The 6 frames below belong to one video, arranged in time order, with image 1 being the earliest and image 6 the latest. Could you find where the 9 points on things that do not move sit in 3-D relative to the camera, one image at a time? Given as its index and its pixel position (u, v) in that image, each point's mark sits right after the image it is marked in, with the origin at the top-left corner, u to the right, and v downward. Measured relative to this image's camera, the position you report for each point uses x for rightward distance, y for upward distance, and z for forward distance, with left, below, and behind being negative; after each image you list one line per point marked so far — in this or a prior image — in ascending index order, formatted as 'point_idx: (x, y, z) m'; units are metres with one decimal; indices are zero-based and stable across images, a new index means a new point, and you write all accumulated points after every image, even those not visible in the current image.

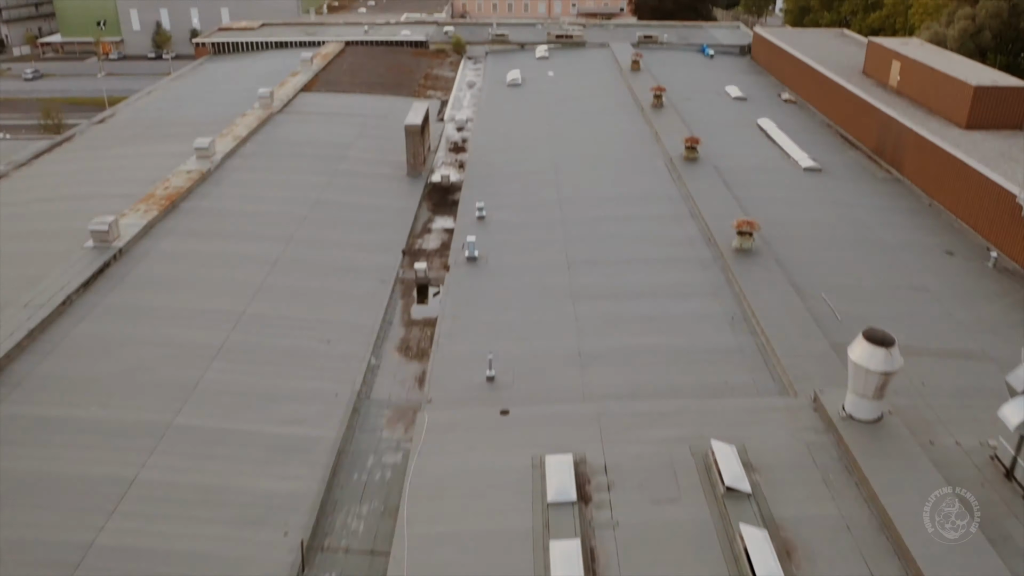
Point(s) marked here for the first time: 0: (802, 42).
0: (+7.9, +6.6, +19.6) m
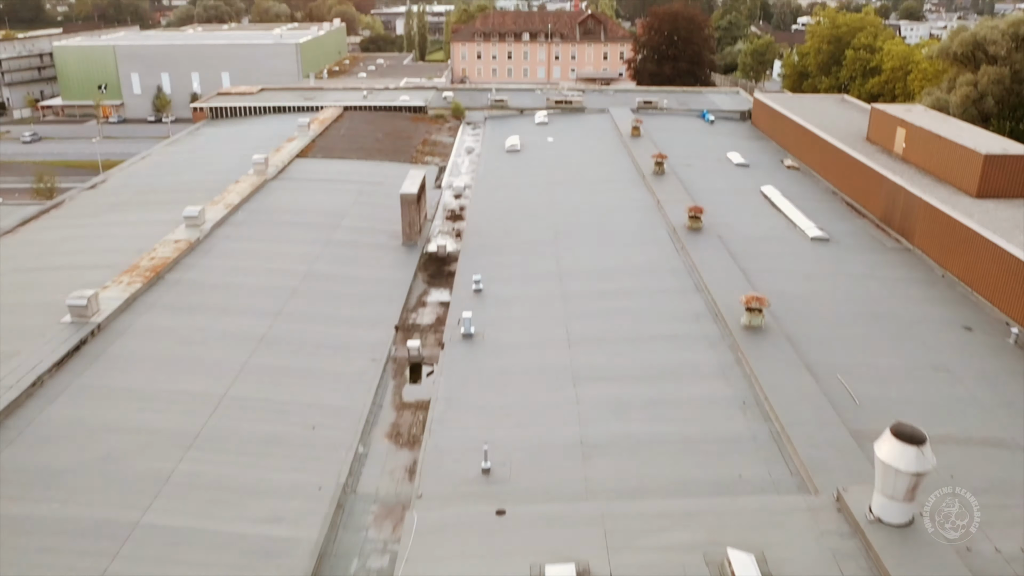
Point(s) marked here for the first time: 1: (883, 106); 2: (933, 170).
0: (+7.9, +4.8, +19.5) m
1: (+8.4, +4.1, +16.4) m
2: (+8.4, +2.4, +14.5) m
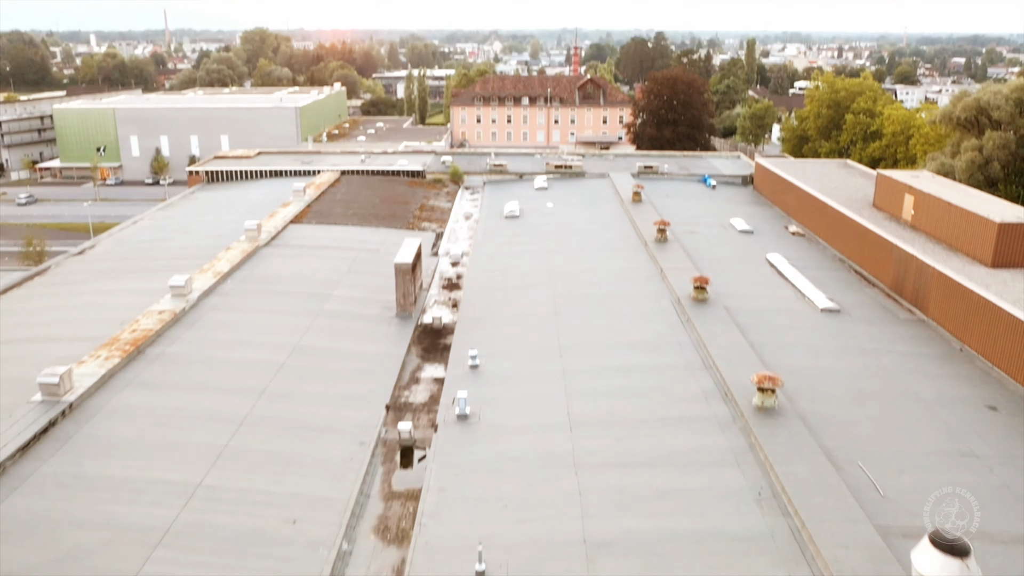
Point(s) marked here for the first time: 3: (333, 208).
0: (+7.8, +3.0, +19.2) m
1: (+8.3, +2.5, +16.1) m
2: (+8.4, +1.0, +14.1) m
3: (-4.4, +2.0, +18.1) m
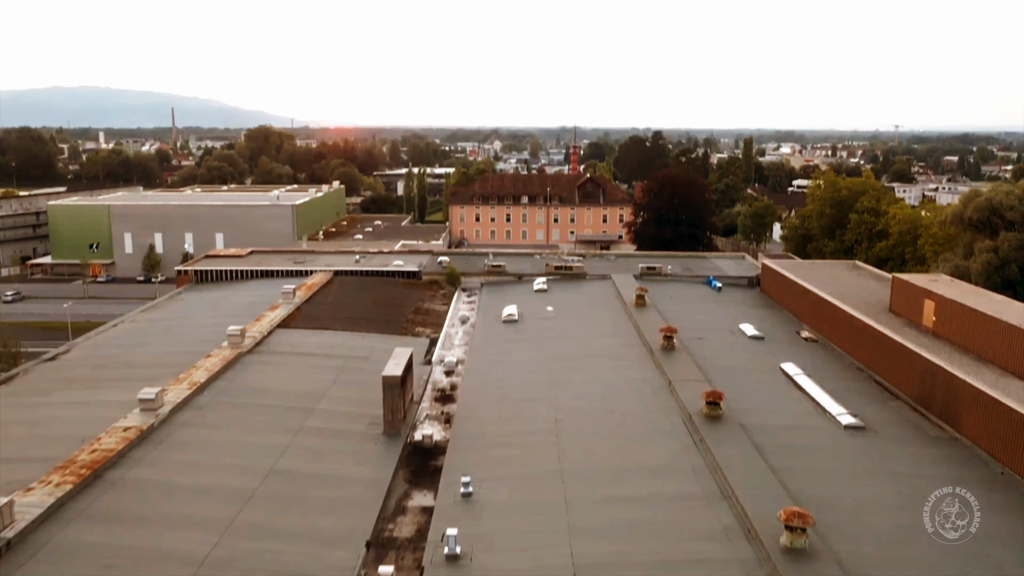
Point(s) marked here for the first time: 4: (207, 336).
0: (+7.8, +0.3, +18.5) m
1: (+8.3, +0.2, +15.3) m
2: (+8.3, -1.1, +13.2) m
3: (-4.5, -0.5, +17.3) m
4: (-6.8, -1.1, +16.1) m
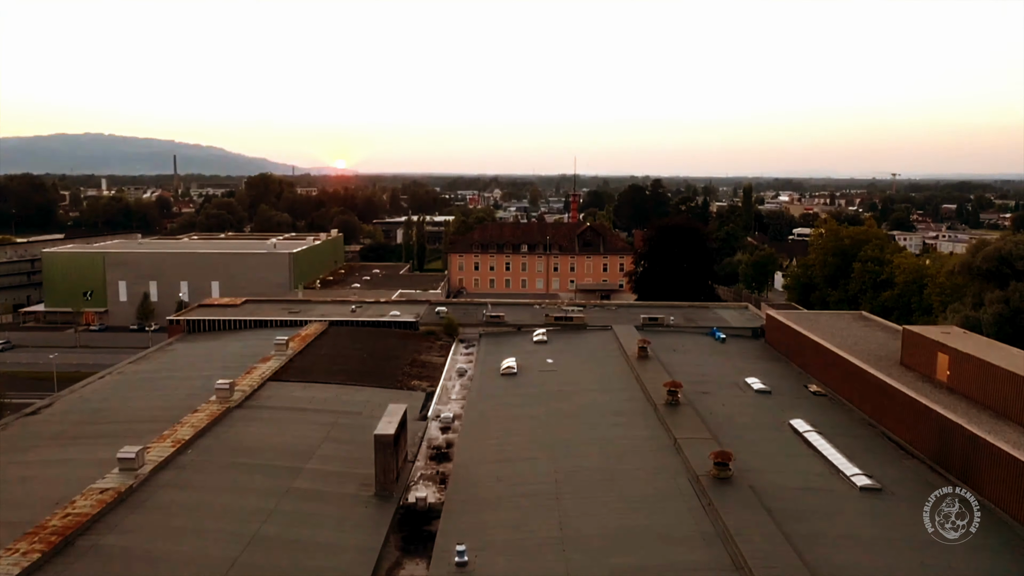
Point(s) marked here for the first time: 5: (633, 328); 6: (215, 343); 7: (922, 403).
0: (+7.8, -1.0, +18.1) m
1: (+8.3, -0.9, +14.9) m
2: (+8.3, -2.0, +12.7) m
3: (-4.5, -1.7, +16.8) m
4: (-6.8, -2.2, +15.6) m
5: (+3.3, -1.1, +19.8) m
6: (-8.0, -1.4, +19.6) m
7: (+7.4, -2.1, +12.9) m
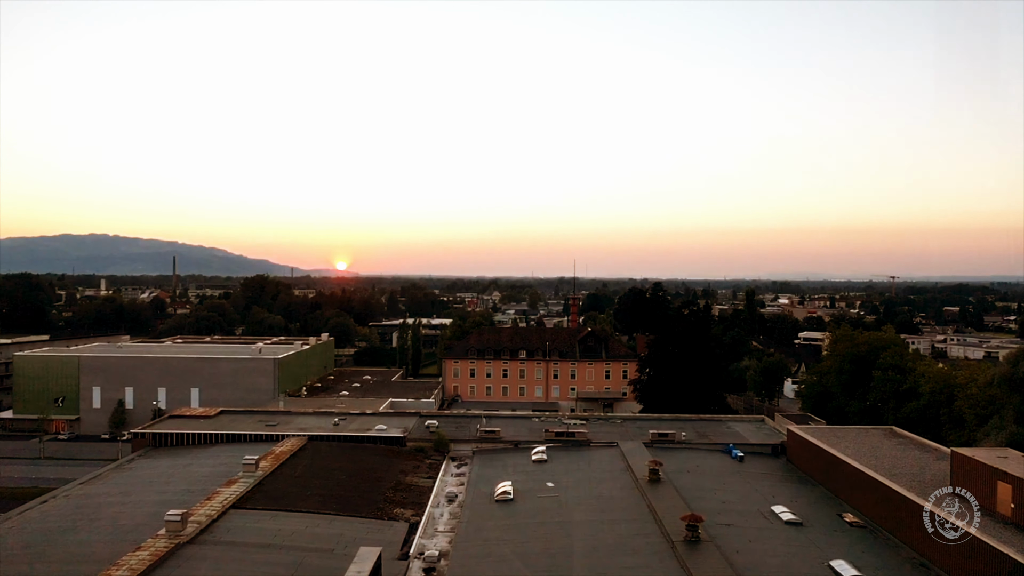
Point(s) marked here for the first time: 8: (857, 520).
0: (+7.7, -3.6, +16.3) m
1: (+8.2, -3.0, +13.2) m
2: (+8.2, -3.9, +10.8) m
3: (-4.6, -4.1, +15.0) m
4: (-6.9, -4.3, +13.7) m
5: (+3.2, -3.9, +18.0) m
6: (-8.1, -4.2, +17.8) m
7: (+7.3, -4.0, +11.1) m
8: (+6.8, -4.6, +14.3) m
